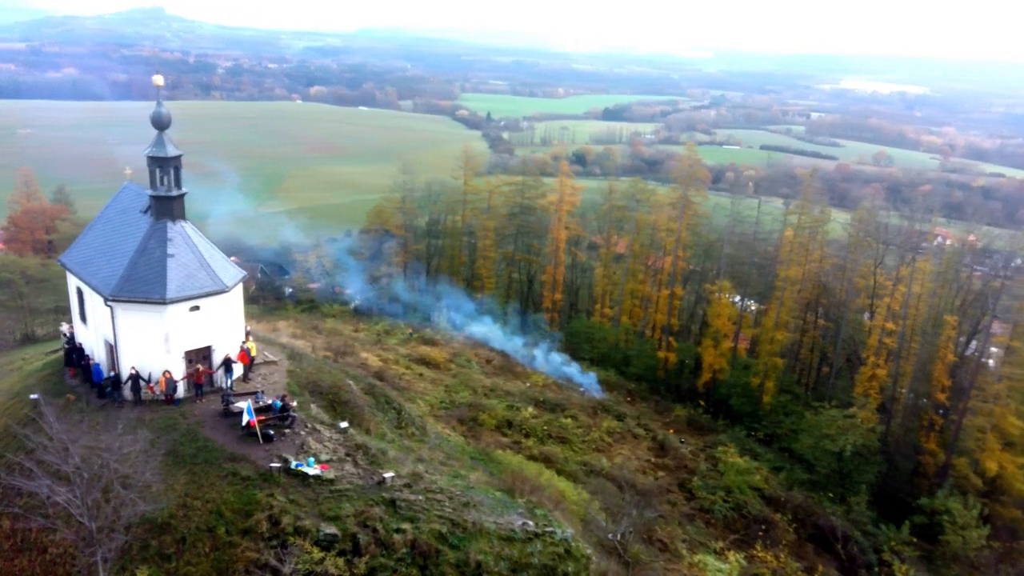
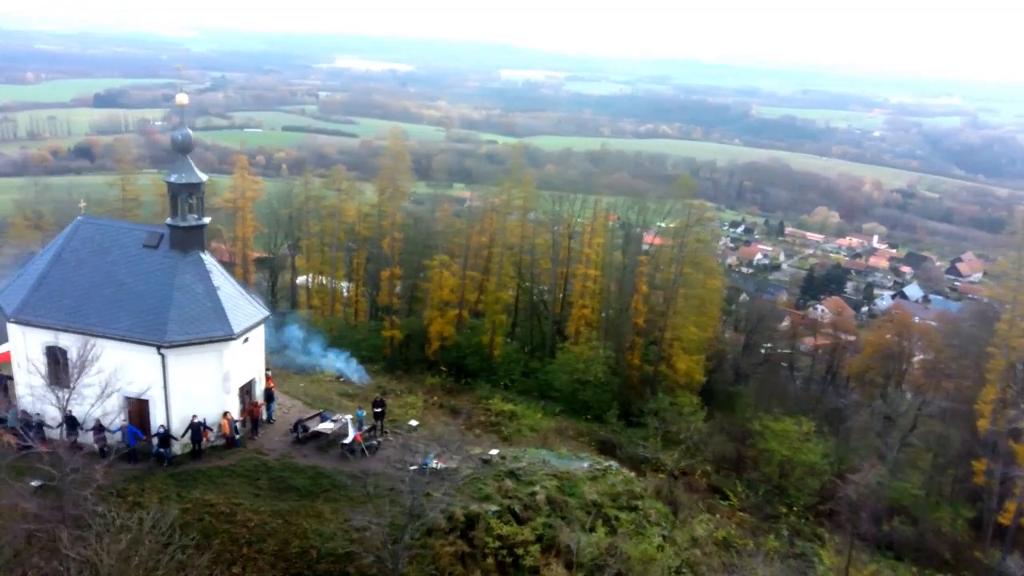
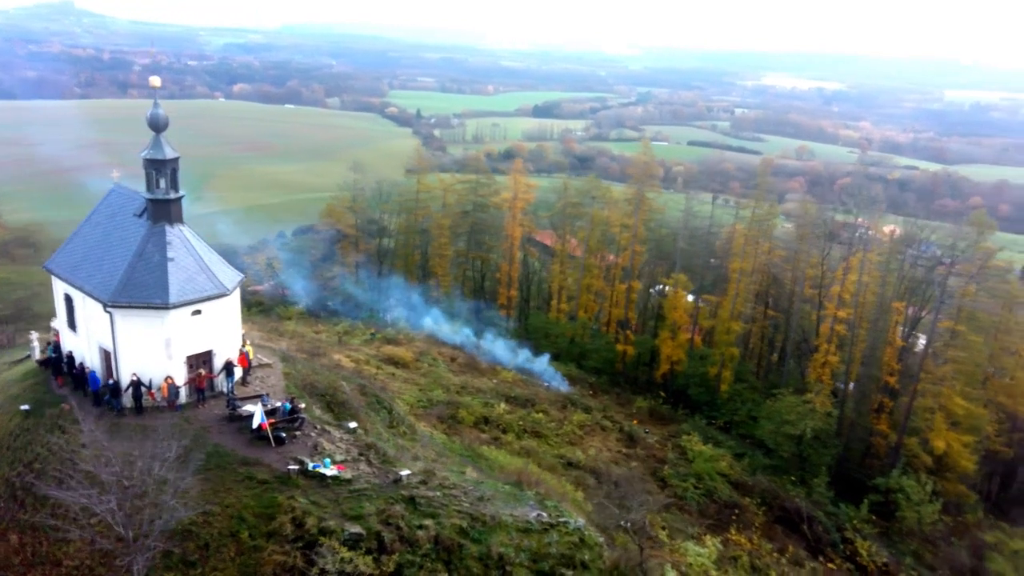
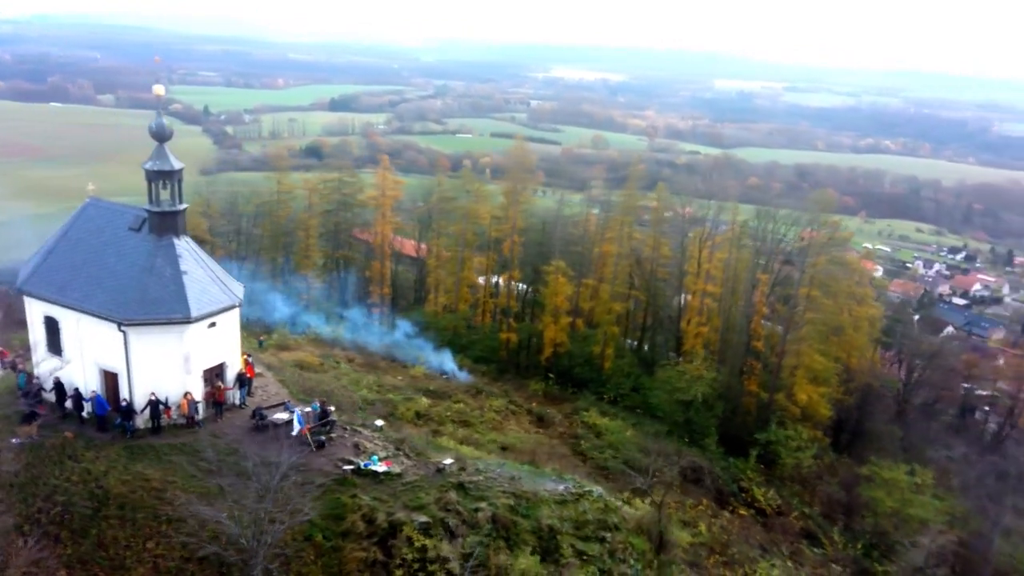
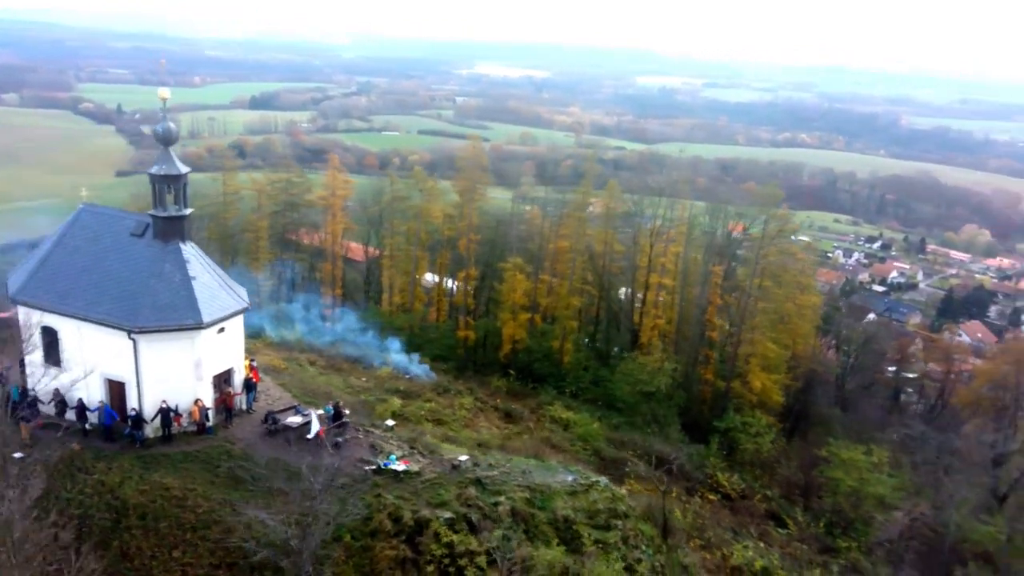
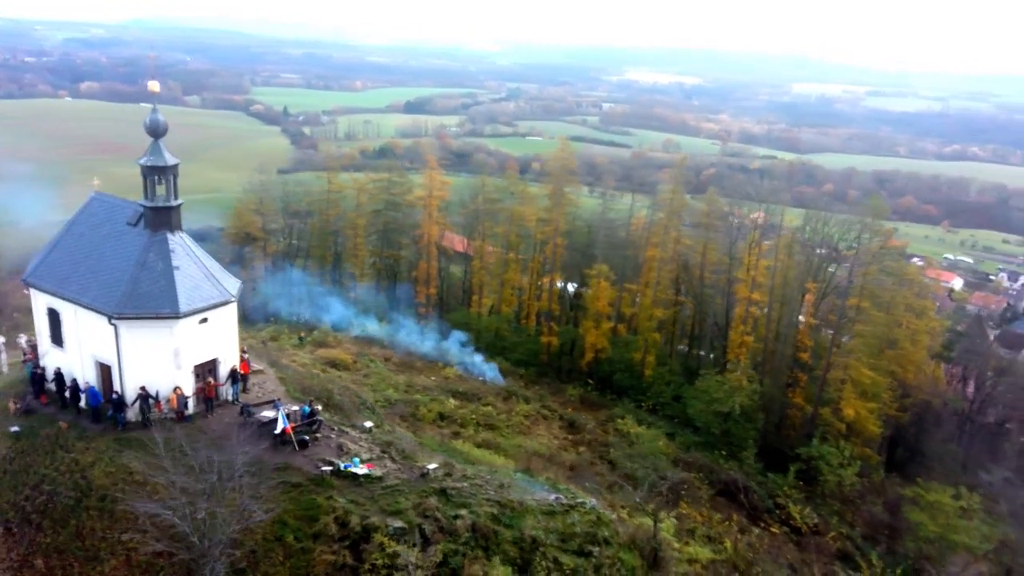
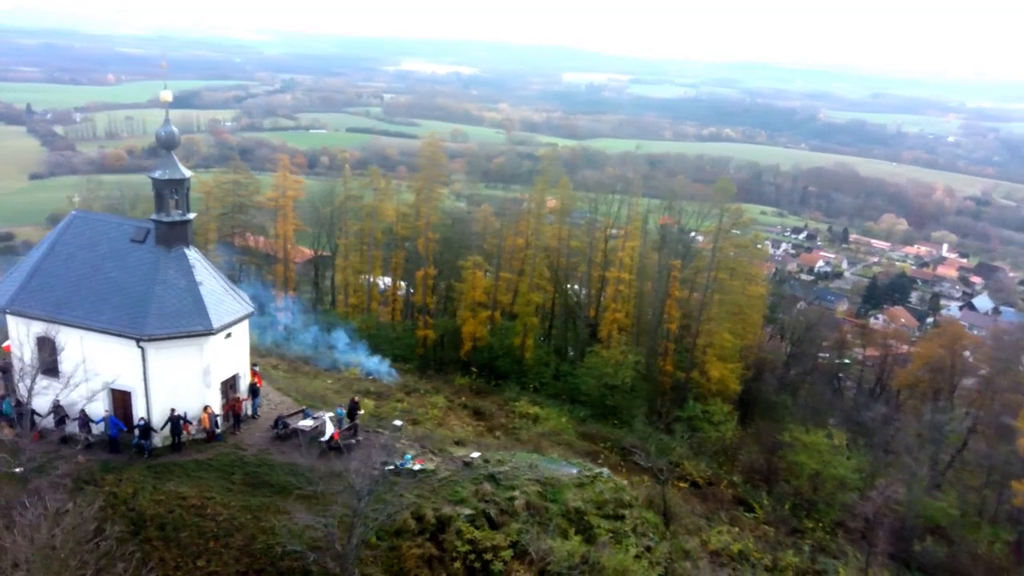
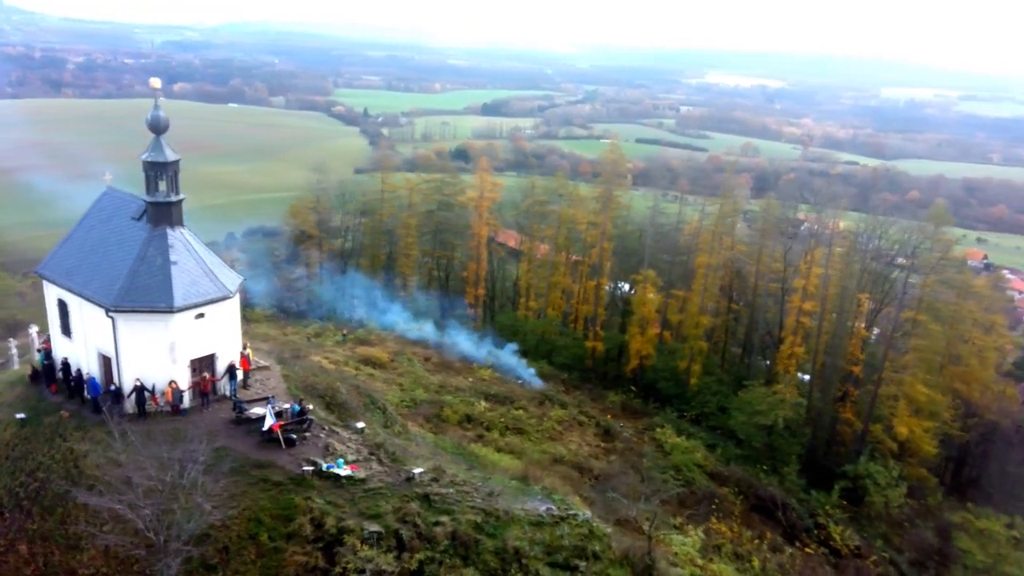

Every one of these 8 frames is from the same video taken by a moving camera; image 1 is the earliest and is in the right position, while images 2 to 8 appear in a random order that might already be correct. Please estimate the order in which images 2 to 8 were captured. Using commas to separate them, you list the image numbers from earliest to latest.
3, 8, 6, 4, 5, 7, 2
